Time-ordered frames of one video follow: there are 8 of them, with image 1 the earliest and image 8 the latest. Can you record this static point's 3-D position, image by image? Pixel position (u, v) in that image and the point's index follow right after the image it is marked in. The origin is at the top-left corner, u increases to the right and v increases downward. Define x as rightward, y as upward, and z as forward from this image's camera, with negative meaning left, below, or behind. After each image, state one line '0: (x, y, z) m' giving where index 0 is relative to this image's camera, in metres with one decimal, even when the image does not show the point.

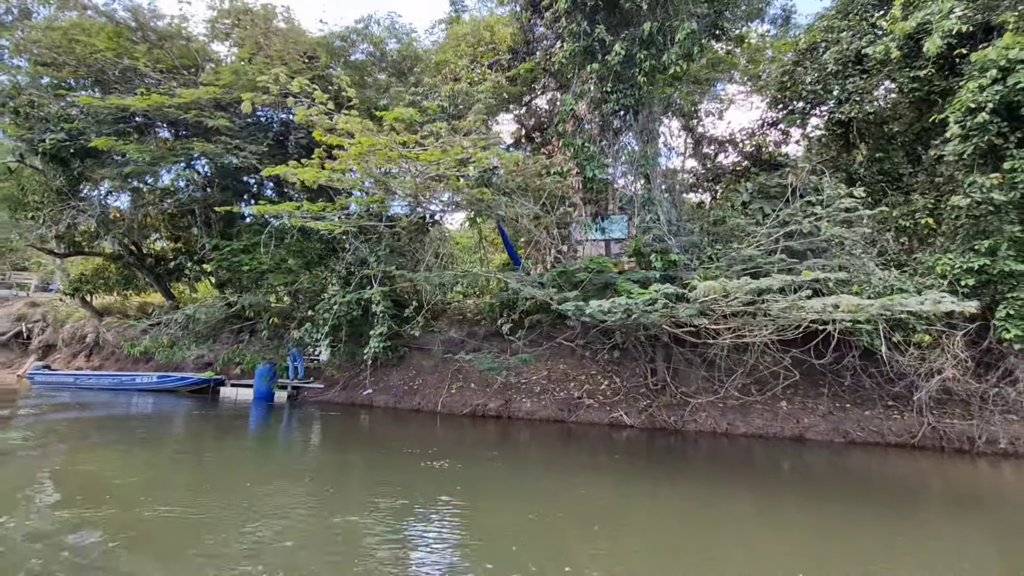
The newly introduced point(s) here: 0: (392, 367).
0: (-2.5, -1.6, +10.5) m
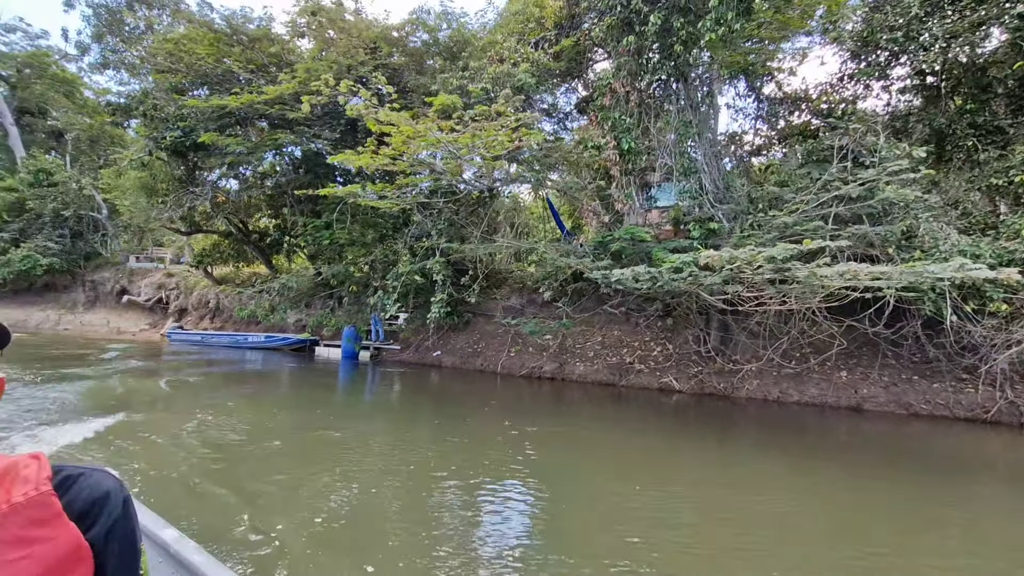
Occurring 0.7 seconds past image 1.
0: (-1.2, -1.0, +11.4) m
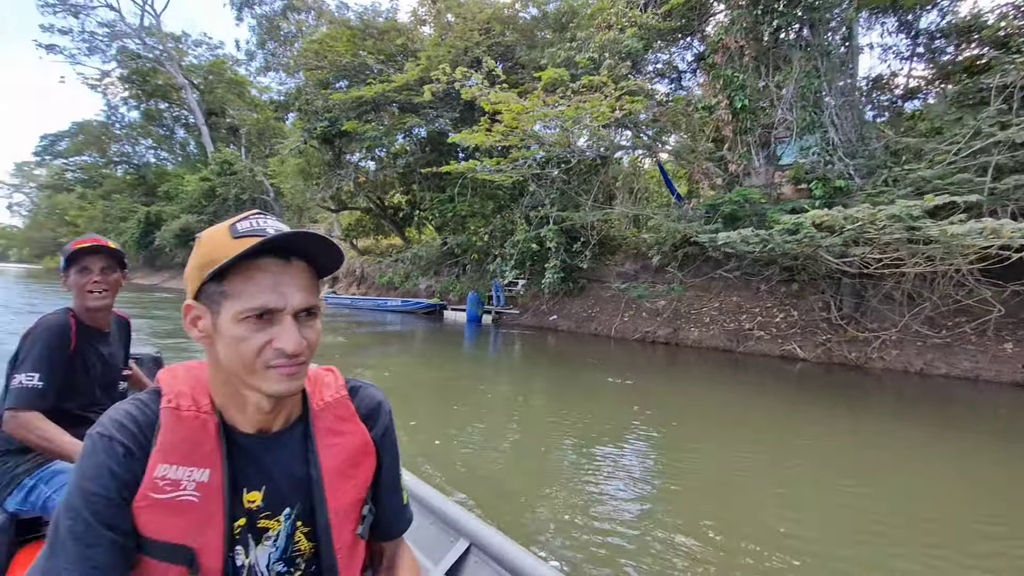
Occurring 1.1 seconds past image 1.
0: (+1.4, -0.2, +11.8) m
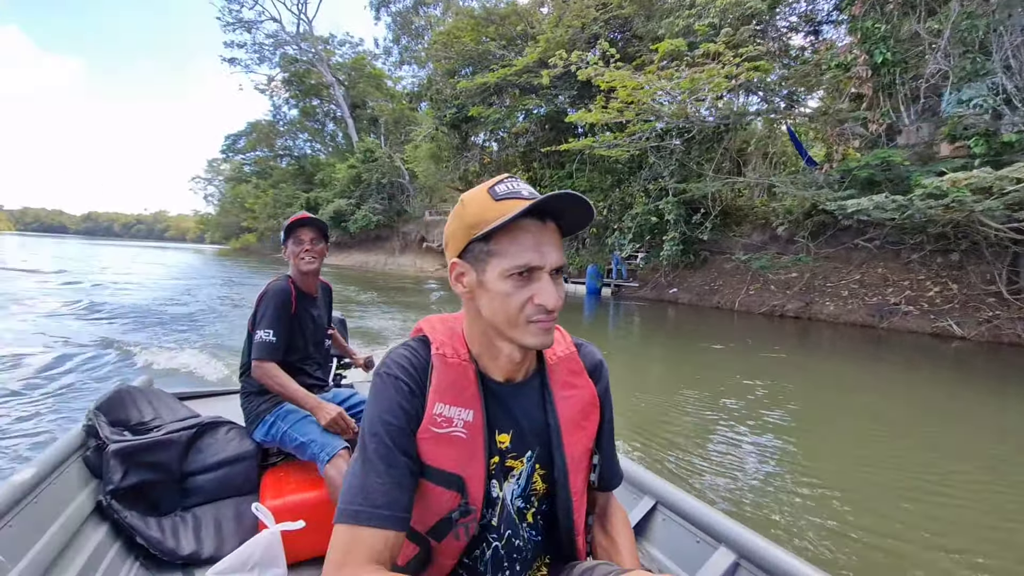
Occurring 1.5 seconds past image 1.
0: (+4.1, +0.4, +11.5) m
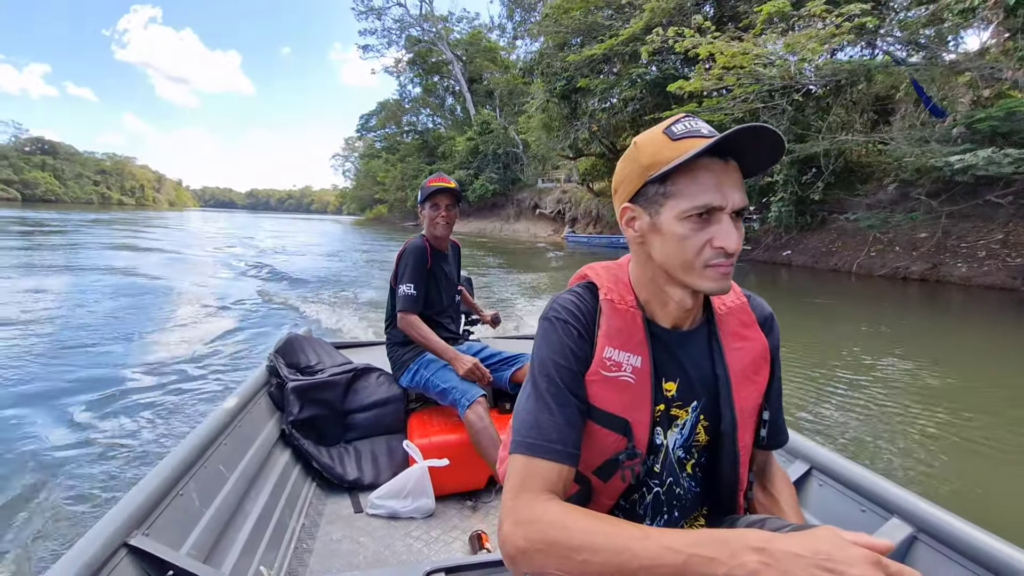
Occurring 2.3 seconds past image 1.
0: (+6.6, +1.3, +11.2) m
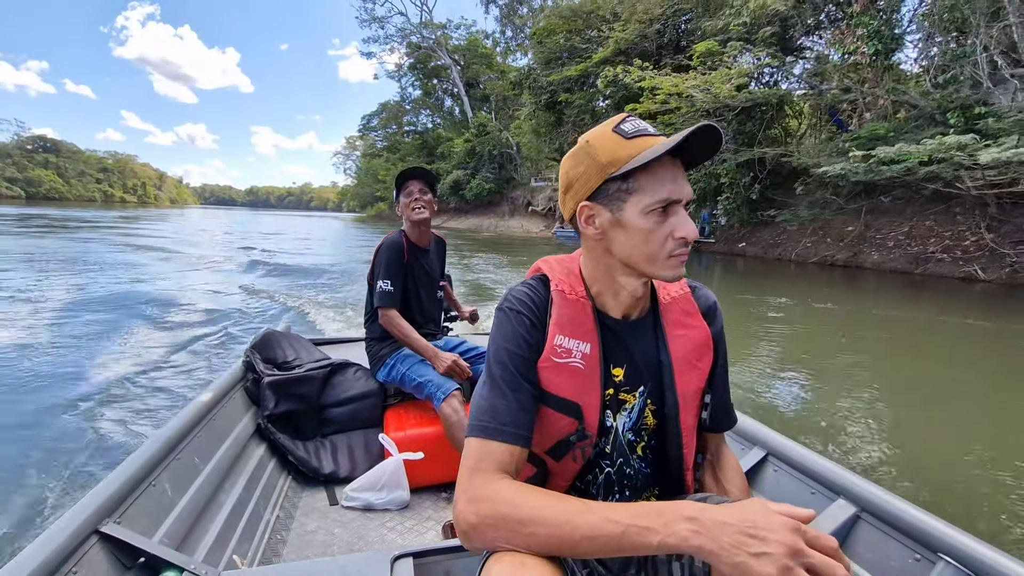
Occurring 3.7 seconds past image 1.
0: (+6.3, +1.6, +12.8) m
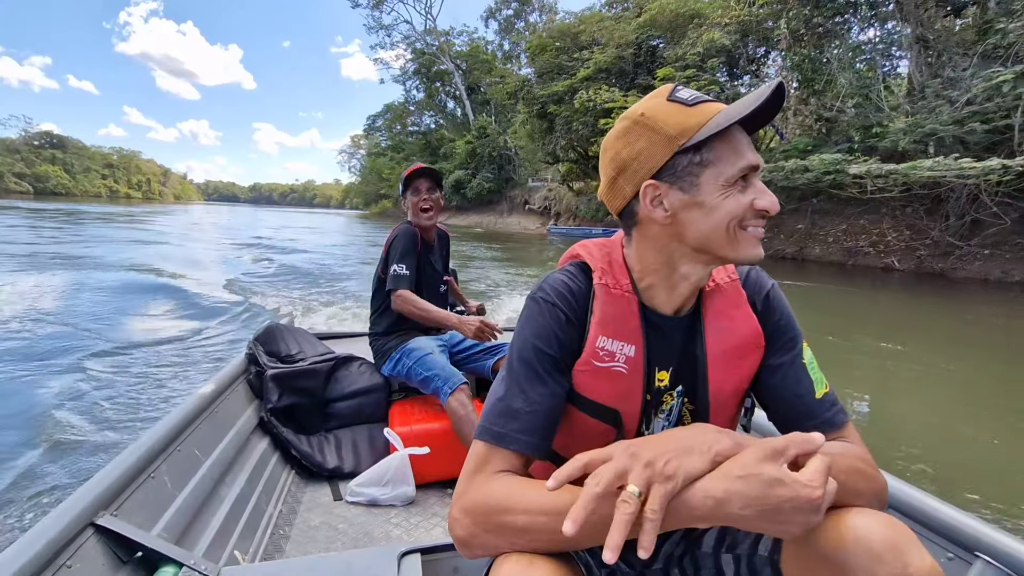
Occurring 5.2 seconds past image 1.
0: (+6.1, +1.8, +14.1) m
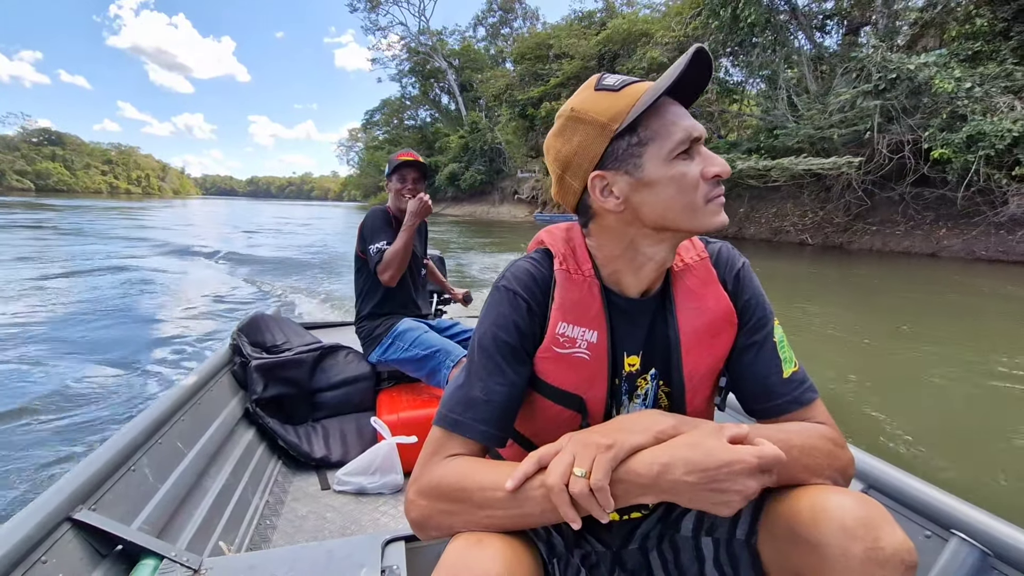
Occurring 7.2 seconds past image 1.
0: (+5.8, +2.2, +14.1) m
